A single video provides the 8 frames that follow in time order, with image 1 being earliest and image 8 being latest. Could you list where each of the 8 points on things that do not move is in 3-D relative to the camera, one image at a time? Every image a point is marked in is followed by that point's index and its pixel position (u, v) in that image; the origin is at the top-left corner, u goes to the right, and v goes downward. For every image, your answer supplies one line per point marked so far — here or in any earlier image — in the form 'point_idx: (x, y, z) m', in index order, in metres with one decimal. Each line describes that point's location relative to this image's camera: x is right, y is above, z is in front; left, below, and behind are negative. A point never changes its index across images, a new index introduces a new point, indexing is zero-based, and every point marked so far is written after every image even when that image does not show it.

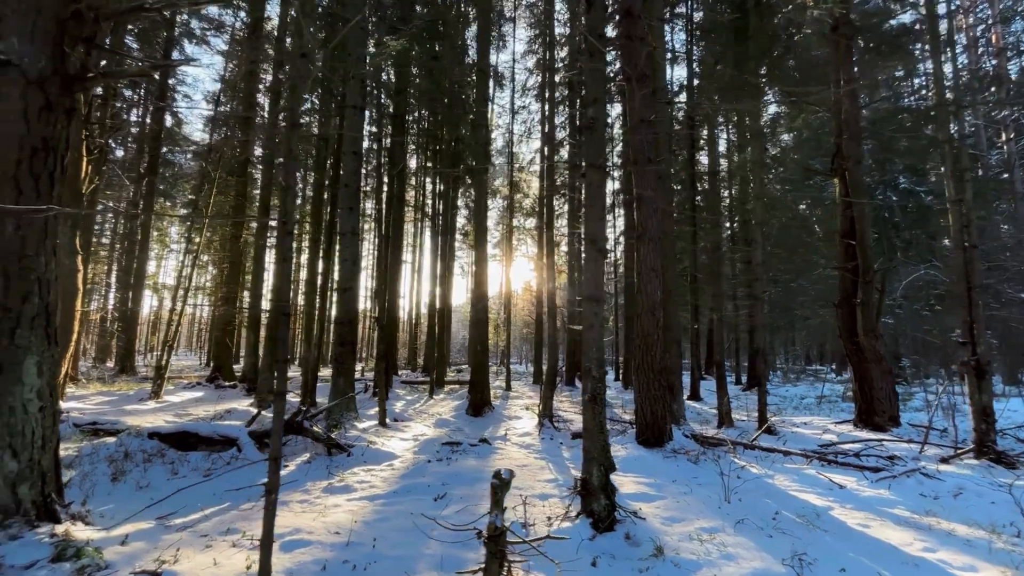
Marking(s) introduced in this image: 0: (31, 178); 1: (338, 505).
0: (-2.8, +0.6, +3.1) m
1: (-1.5, -1.9, +4.7) m
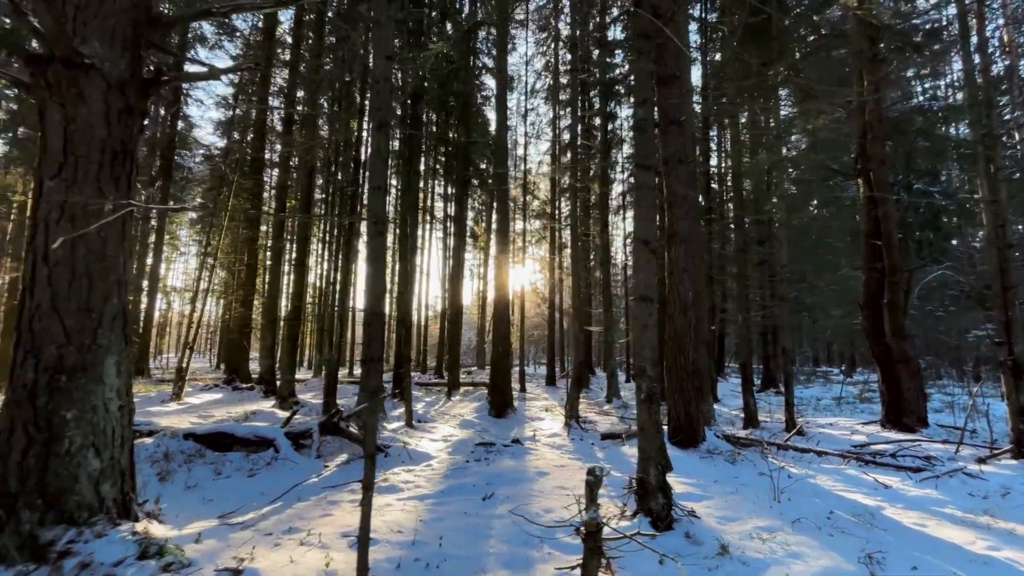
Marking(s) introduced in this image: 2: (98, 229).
0: (-2.4, +0.6, +3.2) m
1: (-1.1, -1.9, +4.7) m
2: (-2.4, +0.4, +3.1) m
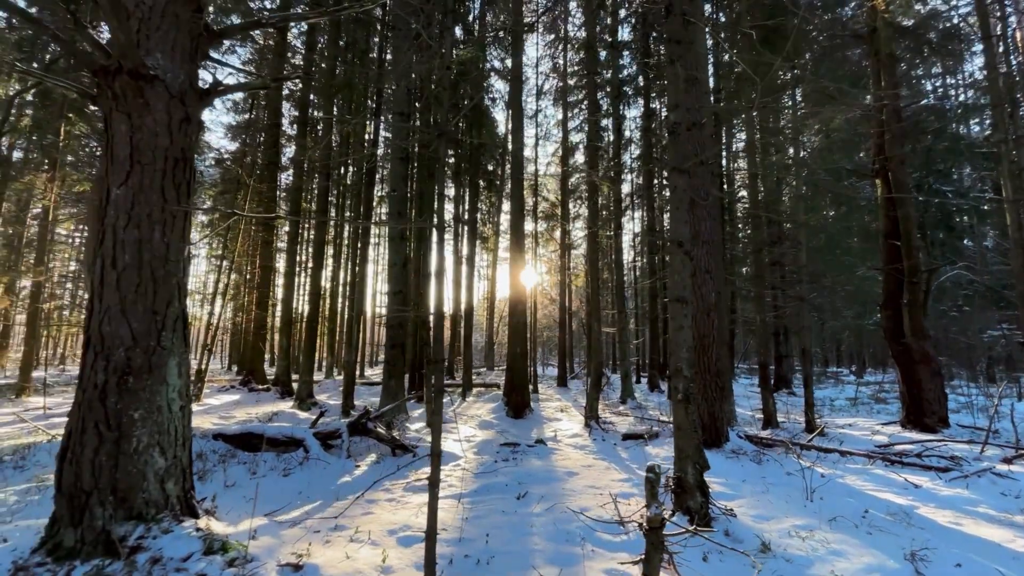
0: (-2.1, +0.6, +3.3) m
1: (-0.8, -2.0, +4.8) m
2: (-2.1, +0.3, +3.2) m
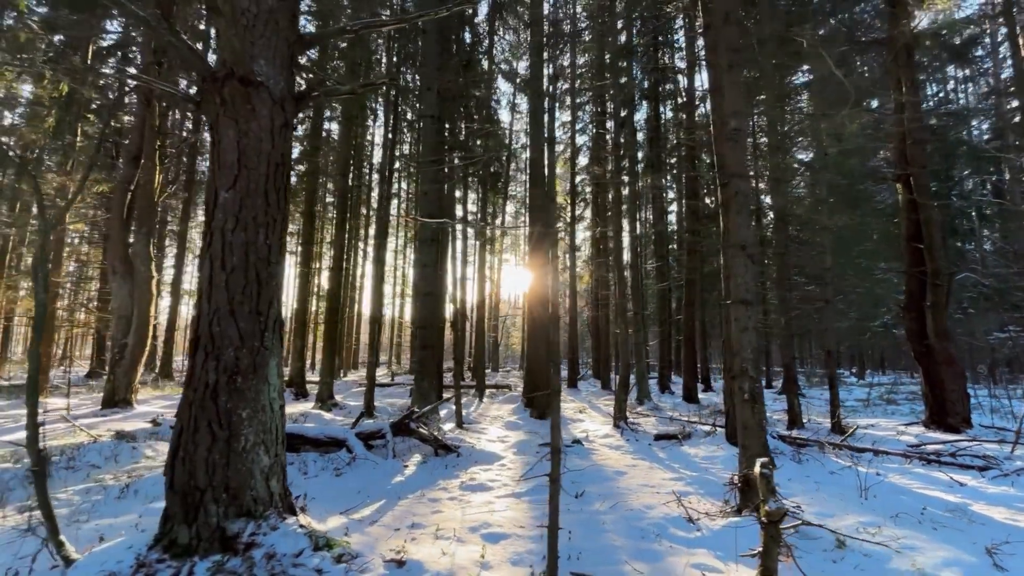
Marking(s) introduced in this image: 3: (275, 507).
0: (-1.5, +0.6, +3.3) m
1: (-0.2, -2.0, +4.9) m
2: (-1.5, +0.3, +3.3) m
3: (-1.4, -1.3, +3.2) m
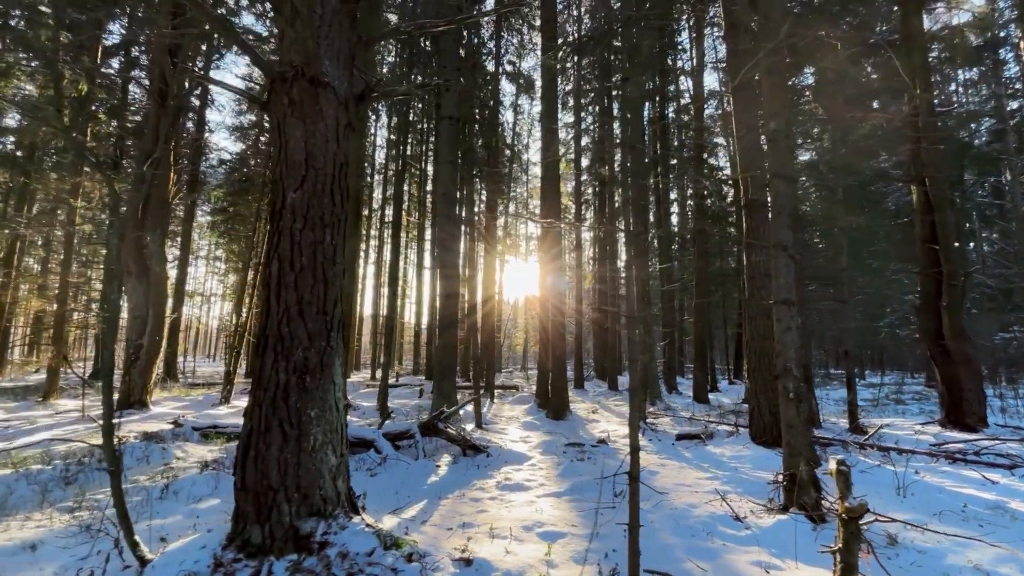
0: (-1.1, +0.6, +3.4) m
1: (+0.2, -2.0, +4.9) m
2: (-1.1, +0.3, +3.3) m
3: (-1.0, -1.3, +3.3) m
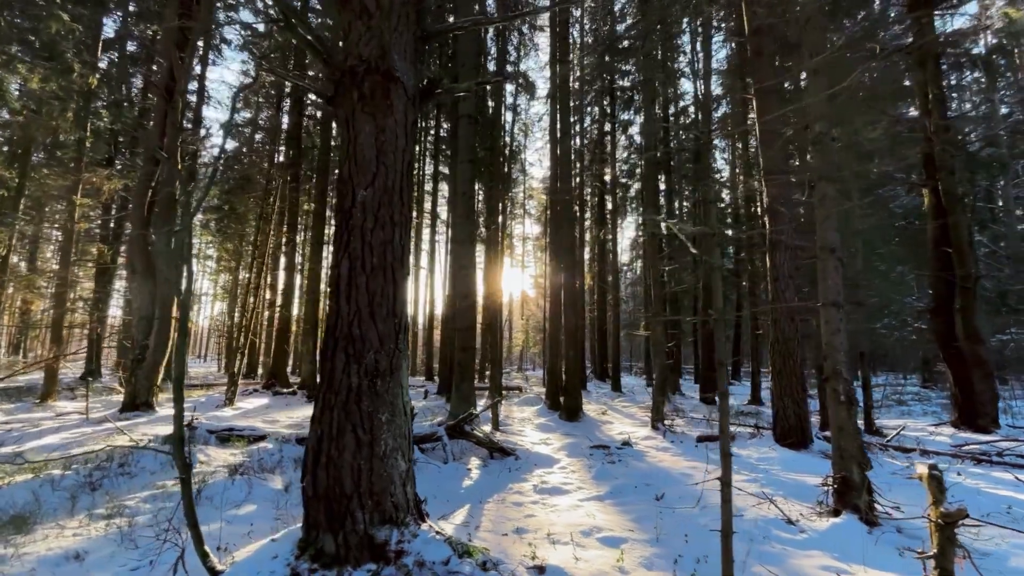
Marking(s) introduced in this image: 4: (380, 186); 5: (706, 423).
0: (-0.6, +0.6, +3.3) m
1: (+0.6, -2.0, +4.8) m
2: (-0.7, +0.3, +3.2) m
3: (-0.6, -1.3, +3.2) m
4: (-0.8, +0.6, +3.1) m
5: (+3.8, -2.6, +10.4) m
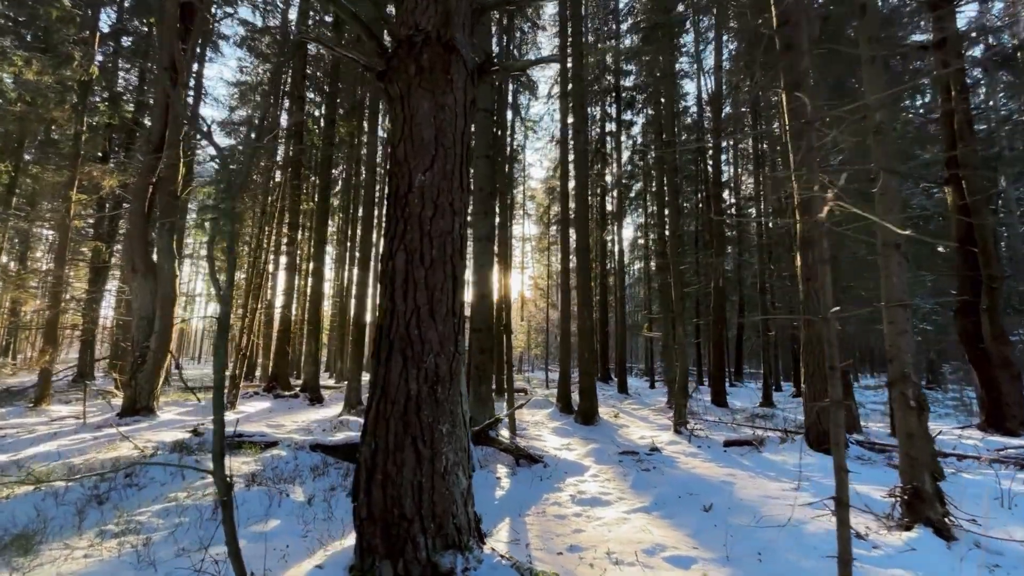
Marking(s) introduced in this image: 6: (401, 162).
0: (-0.2, +0.6, +2.9) m
1: (+1.0, -2.0, +4.5) m
2: (-0.3, +0.3, +2.9) m
3: (-0.2, -1.3, +2.8) m
4: (-0.4, +0.6, +2.8) m
5: (+4.1, -2.6, +10.1) m
6: (-0.6, +0.7, +2.8) m
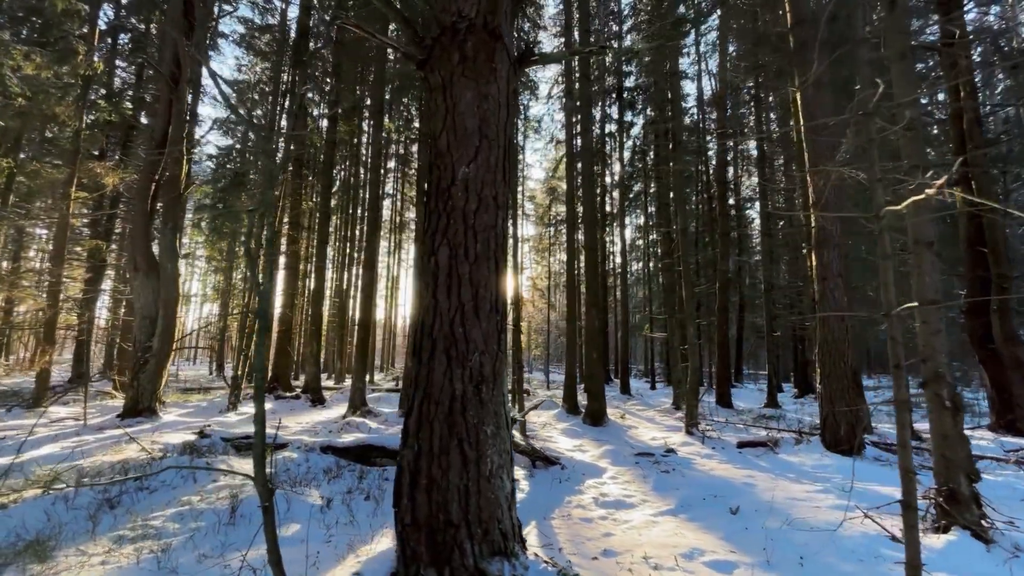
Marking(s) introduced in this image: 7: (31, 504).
0: (0.0, +0.6, +2.8) m
1: (+1.2, -1.9, +4.4) m
2: (-0.1, +0.4, +2.8) m
3: (0.0, -1.3, +2.7) m
4: (-0.2, +0.6, +2.7) m
5: (+4.2, -2.6, +10.0) m
6: (-0.4, +0.7, +2.7) m
7: (-4.3, -1.9, +4.7) m
